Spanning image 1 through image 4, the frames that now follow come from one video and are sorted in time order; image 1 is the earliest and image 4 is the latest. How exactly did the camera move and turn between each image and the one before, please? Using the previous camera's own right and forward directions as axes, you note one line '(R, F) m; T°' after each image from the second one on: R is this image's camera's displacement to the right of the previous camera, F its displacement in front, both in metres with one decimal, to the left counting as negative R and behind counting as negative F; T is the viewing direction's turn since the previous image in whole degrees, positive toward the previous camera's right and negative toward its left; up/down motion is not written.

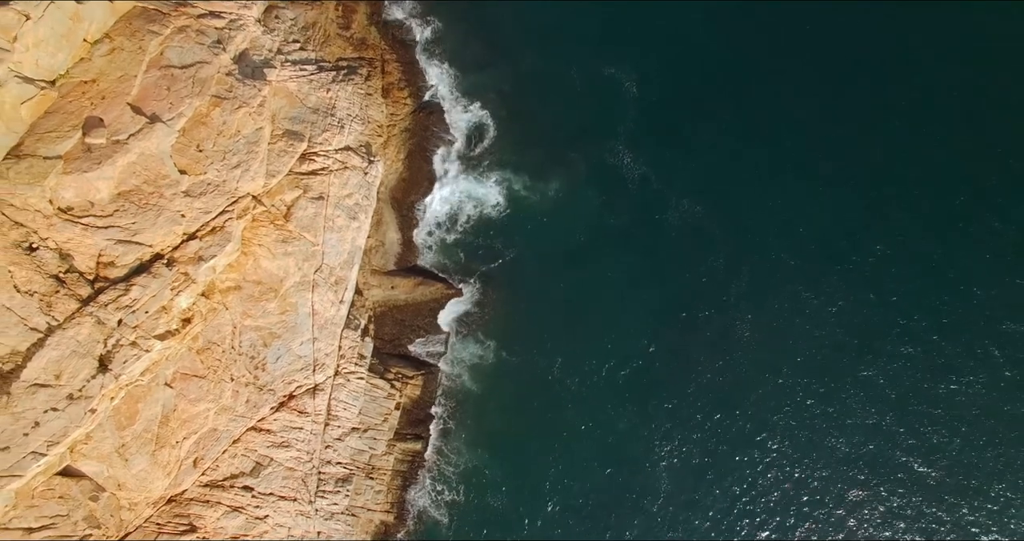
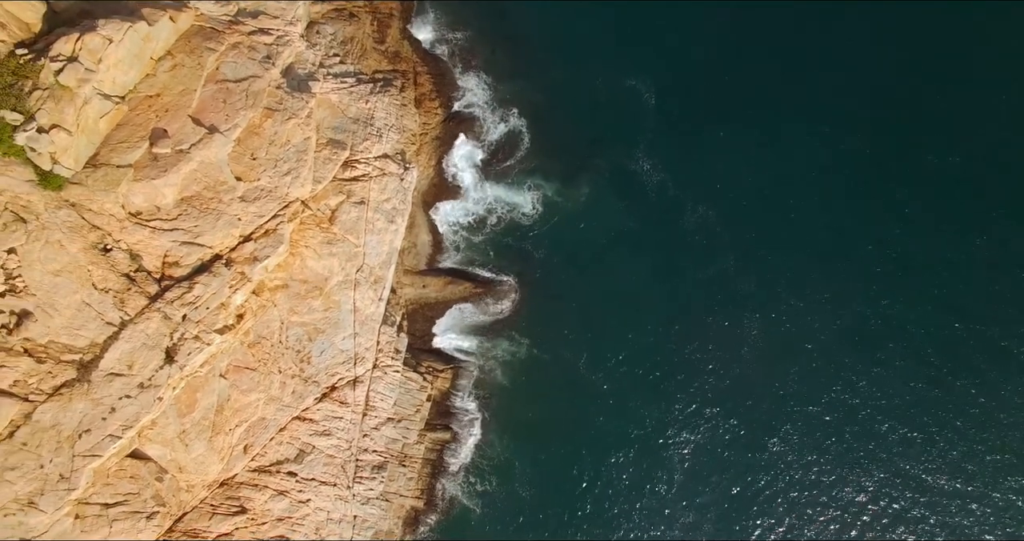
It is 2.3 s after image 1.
(-1.7, -2.7) m; 0°
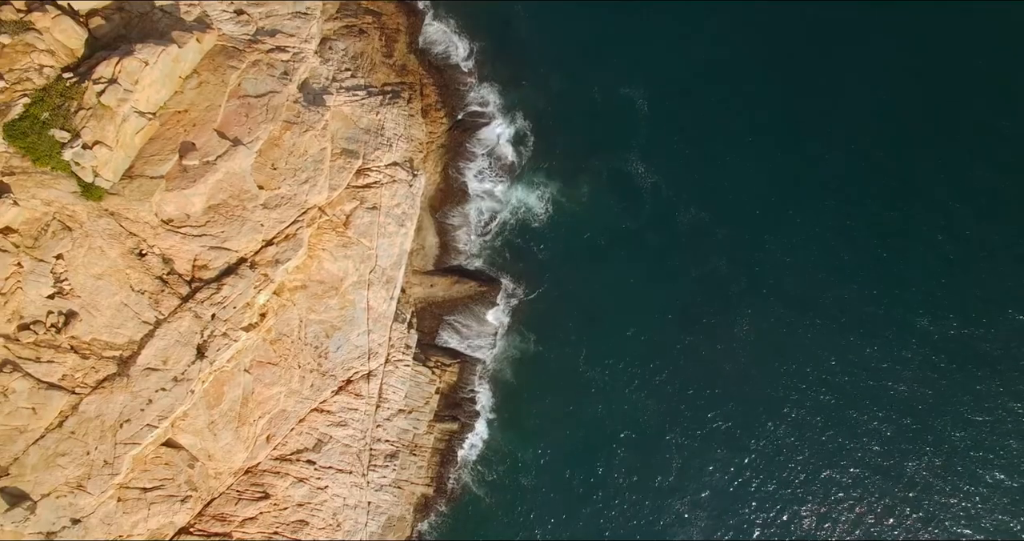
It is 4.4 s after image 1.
(-0.1, -2.8) m; 0°
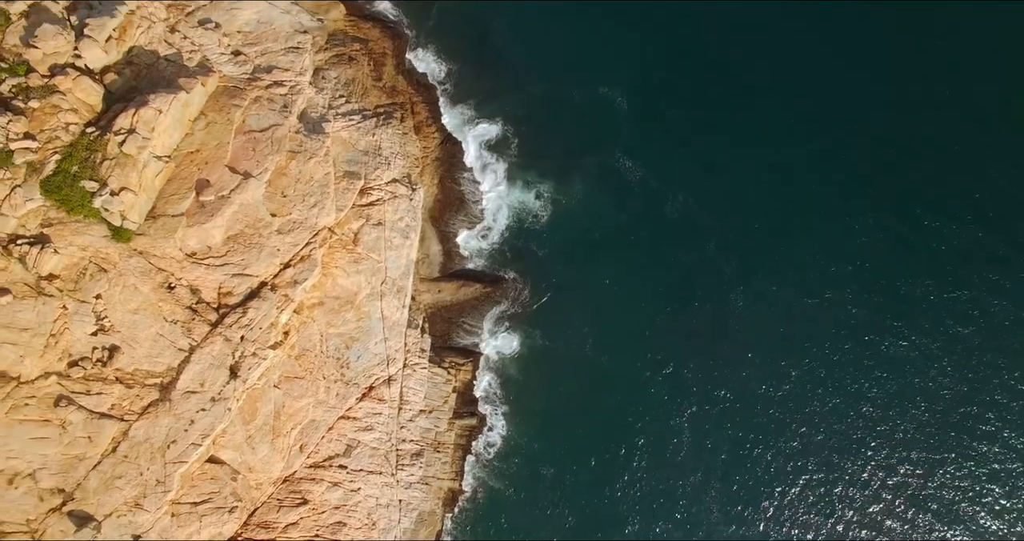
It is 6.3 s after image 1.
(0.0, -2.8) m; 0°
